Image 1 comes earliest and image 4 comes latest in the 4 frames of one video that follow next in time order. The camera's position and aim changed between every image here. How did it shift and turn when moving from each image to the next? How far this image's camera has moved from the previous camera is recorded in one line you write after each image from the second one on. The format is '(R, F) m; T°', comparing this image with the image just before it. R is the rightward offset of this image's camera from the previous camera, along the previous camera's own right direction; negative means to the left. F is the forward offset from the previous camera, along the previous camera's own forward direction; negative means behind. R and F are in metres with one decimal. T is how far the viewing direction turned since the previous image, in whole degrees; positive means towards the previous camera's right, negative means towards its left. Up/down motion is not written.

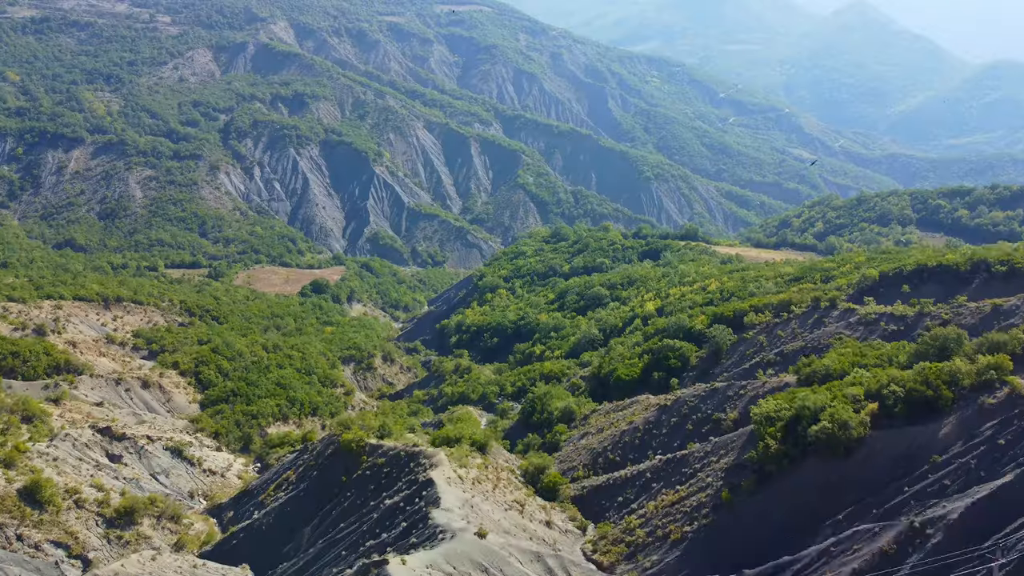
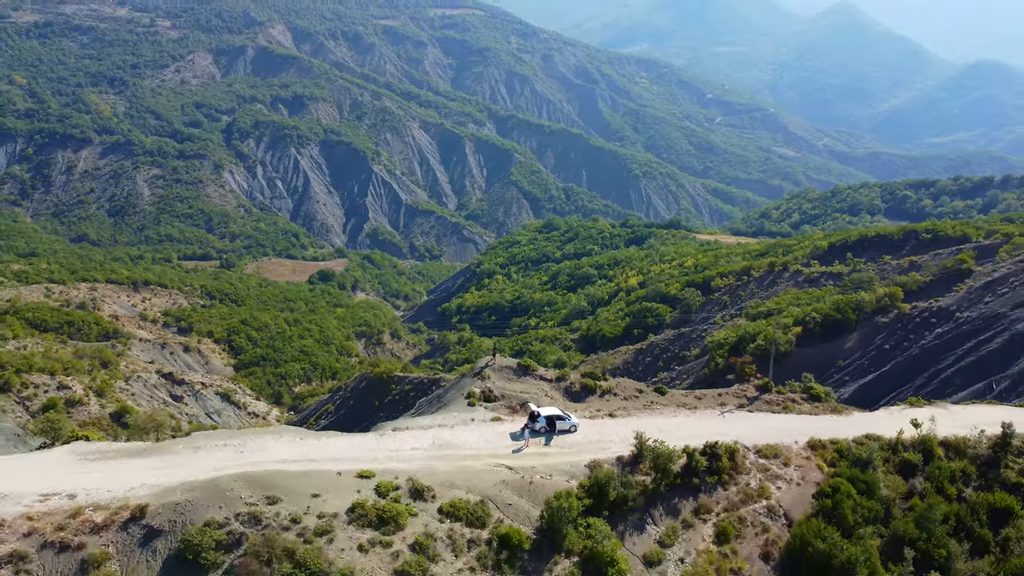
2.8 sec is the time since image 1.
(-0.5, -7.0) m; +1°
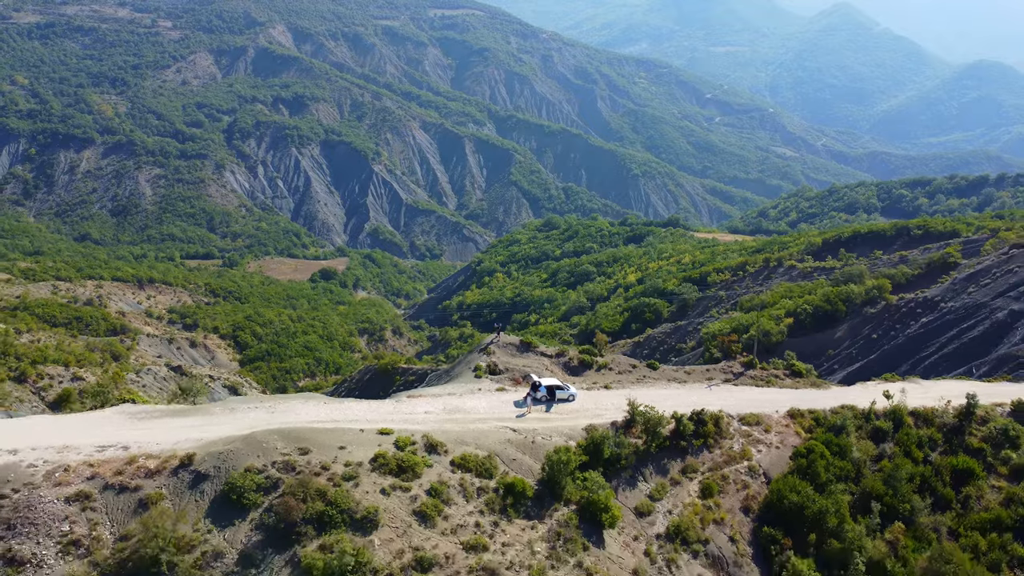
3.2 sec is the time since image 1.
(-0.1, -1.1) m; 0°
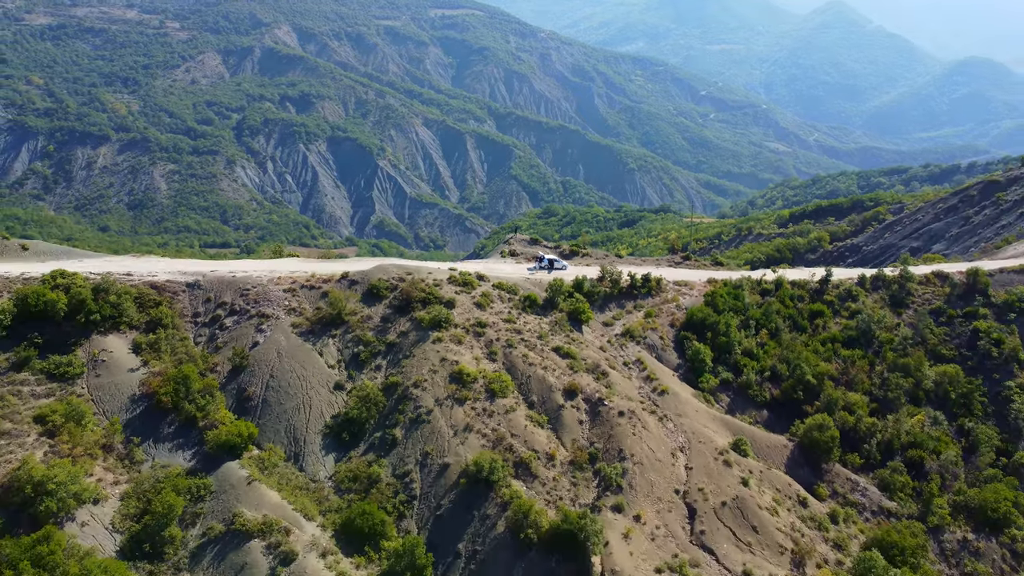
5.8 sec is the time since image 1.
(-0.4, -7.2) m; 0°
